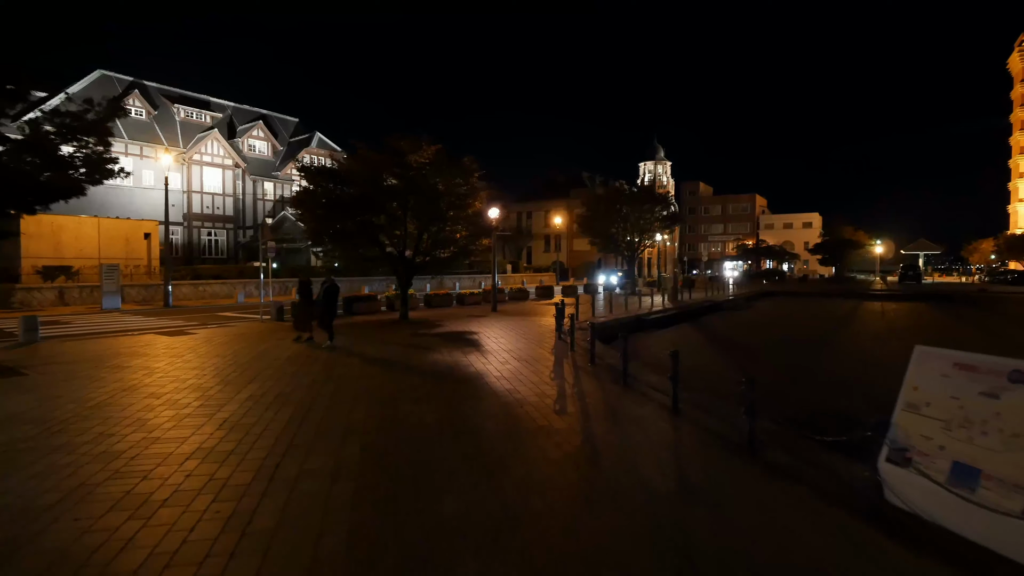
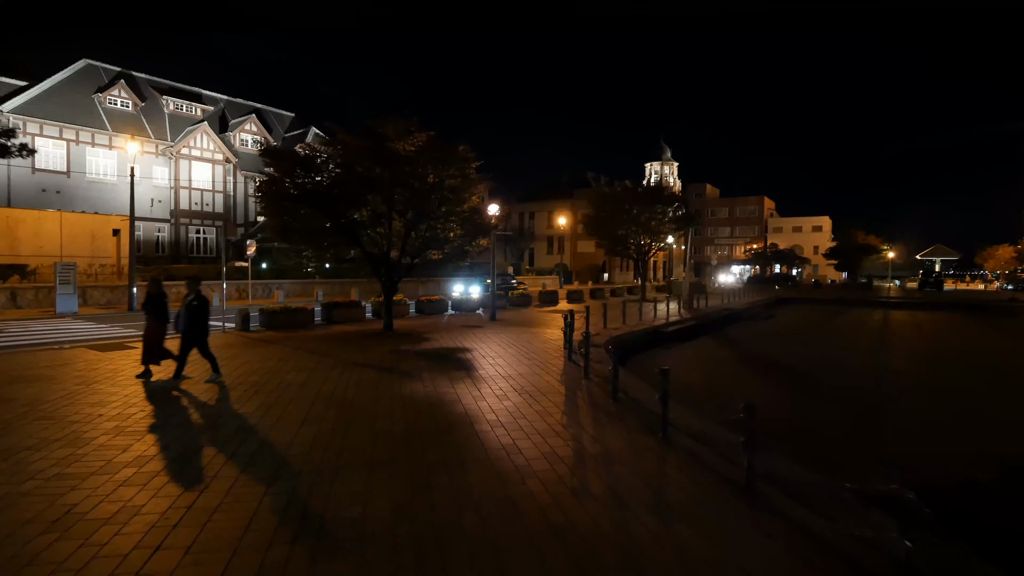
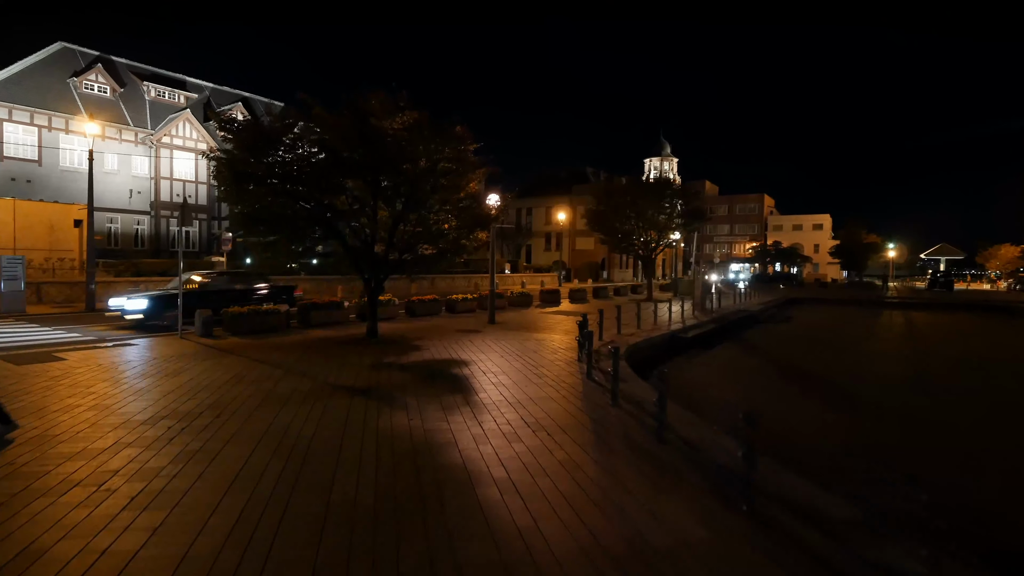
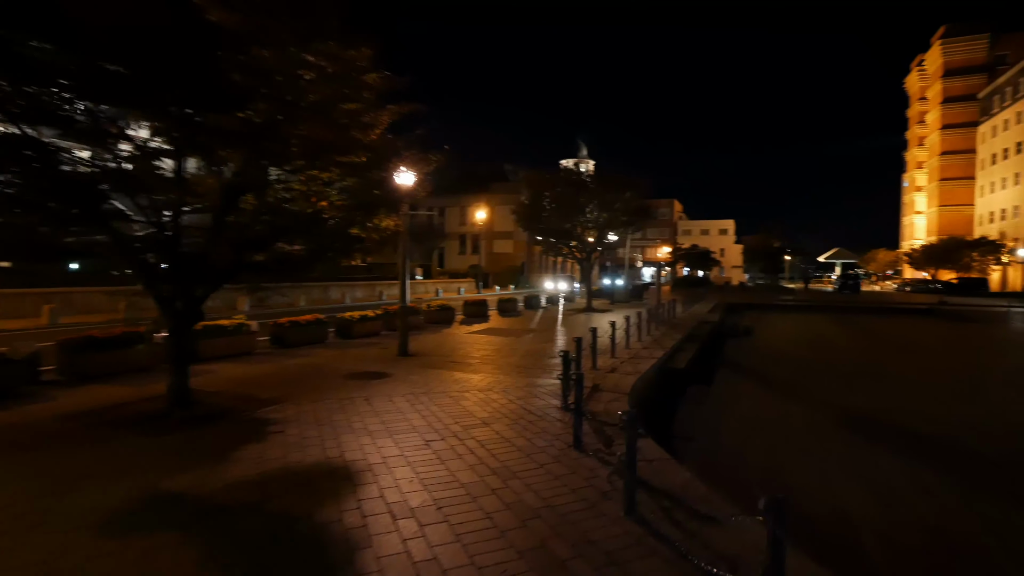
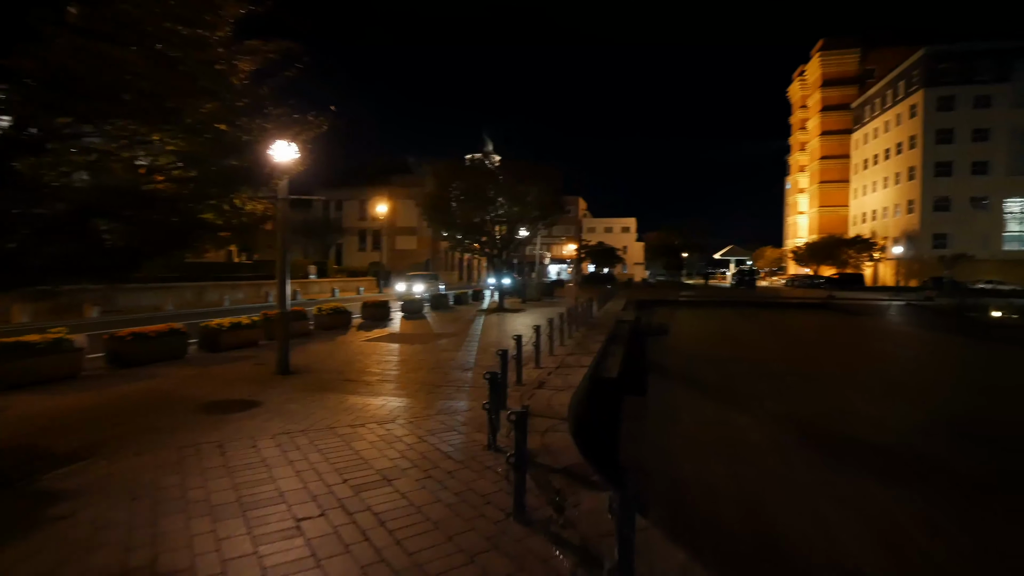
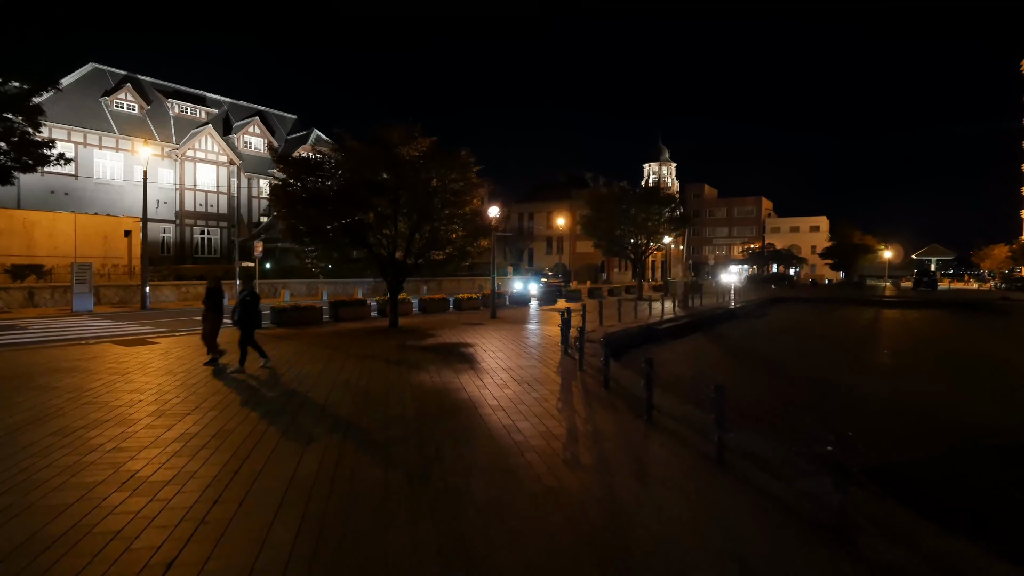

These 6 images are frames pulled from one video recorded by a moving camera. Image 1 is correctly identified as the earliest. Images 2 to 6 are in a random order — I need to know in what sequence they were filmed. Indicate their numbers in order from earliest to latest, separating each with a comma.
6, 2, 3, 4, 5
